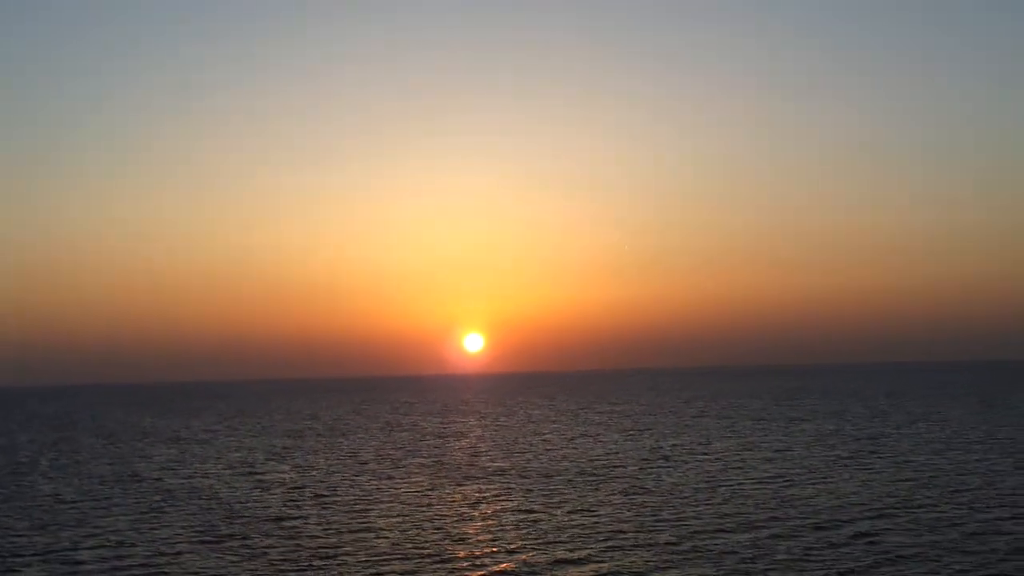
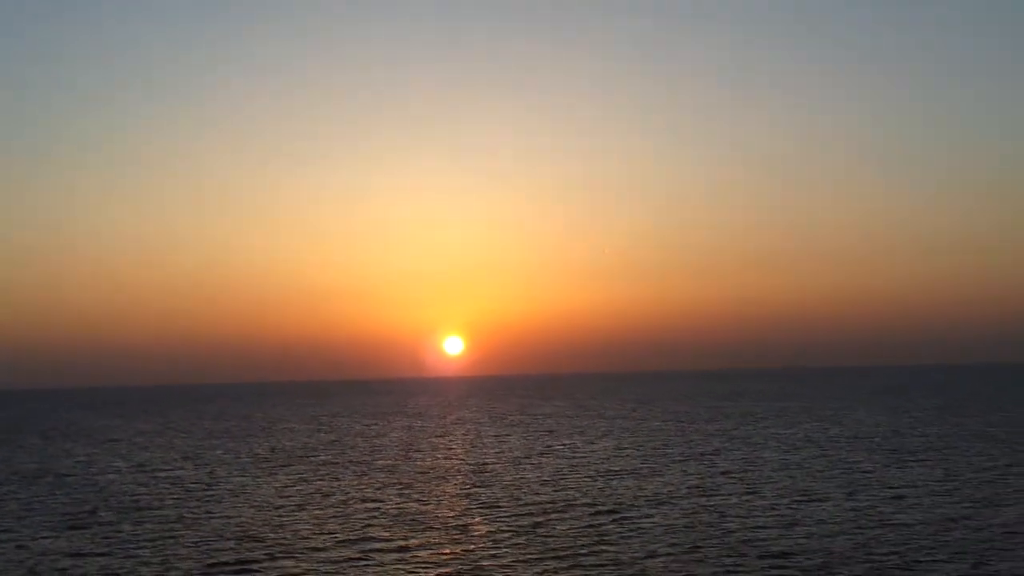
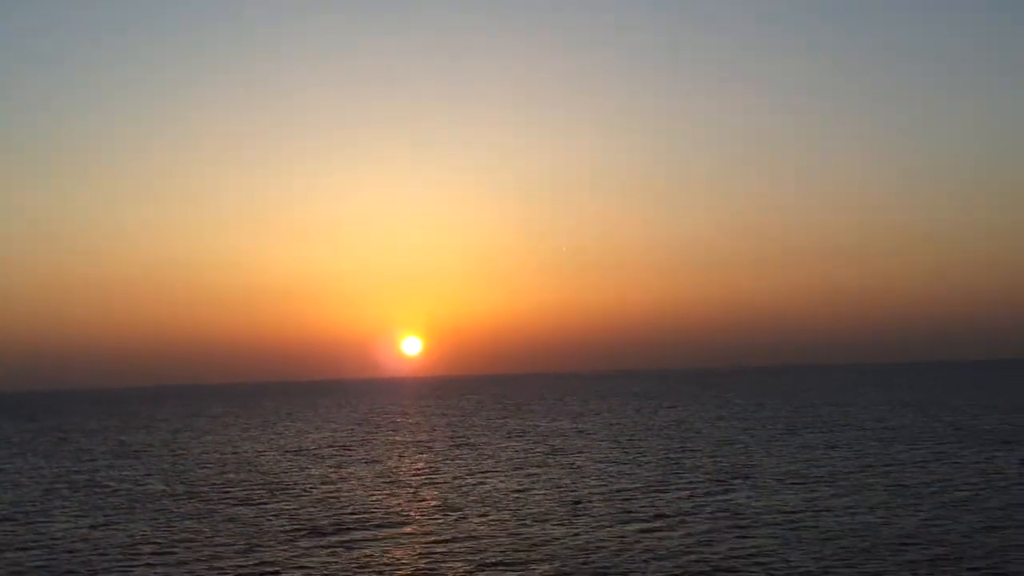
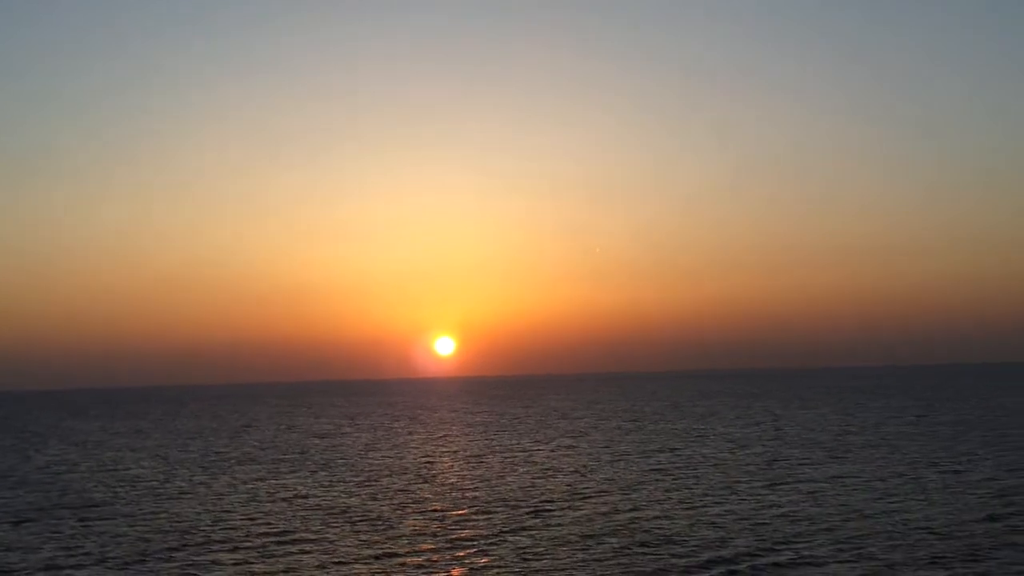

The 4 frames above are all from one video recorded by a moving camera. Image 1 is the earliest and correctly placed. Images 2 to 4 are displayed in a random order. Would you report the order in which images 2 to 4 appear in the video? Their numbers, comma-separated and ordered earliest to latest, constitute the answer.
2, 4, 3
